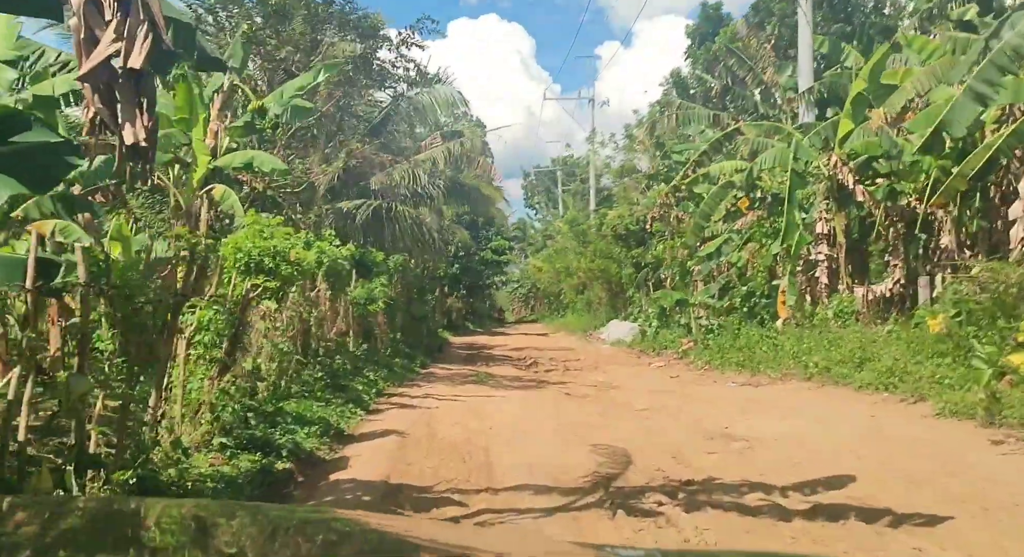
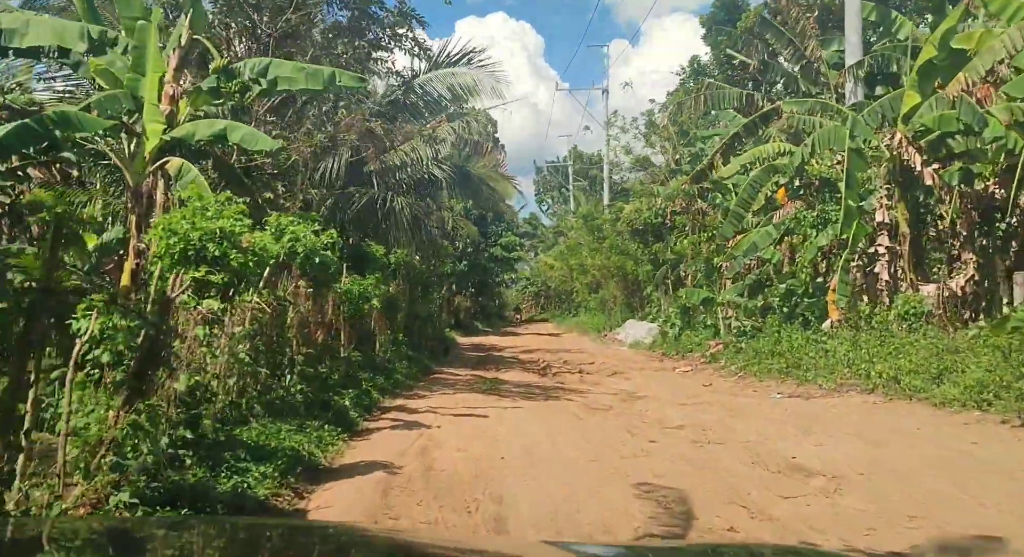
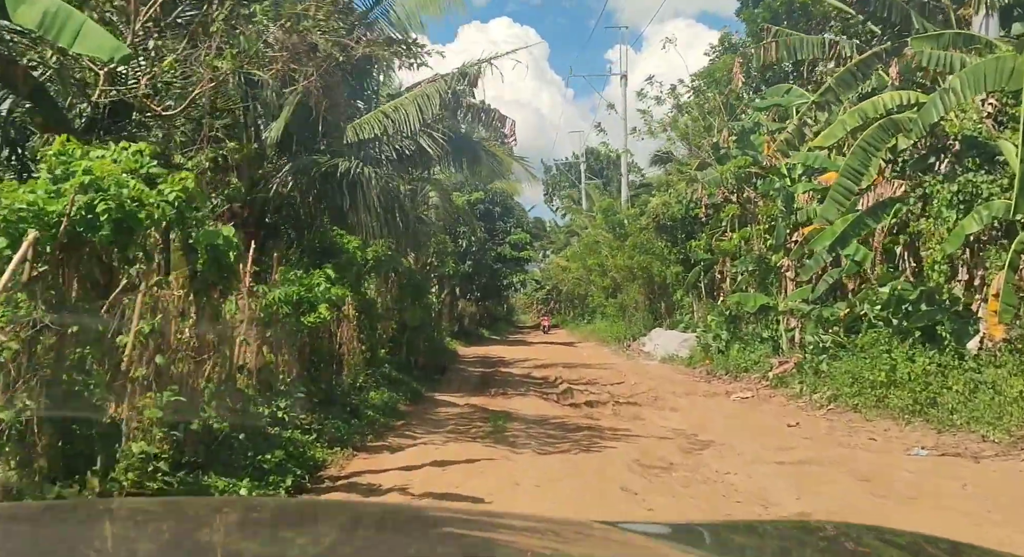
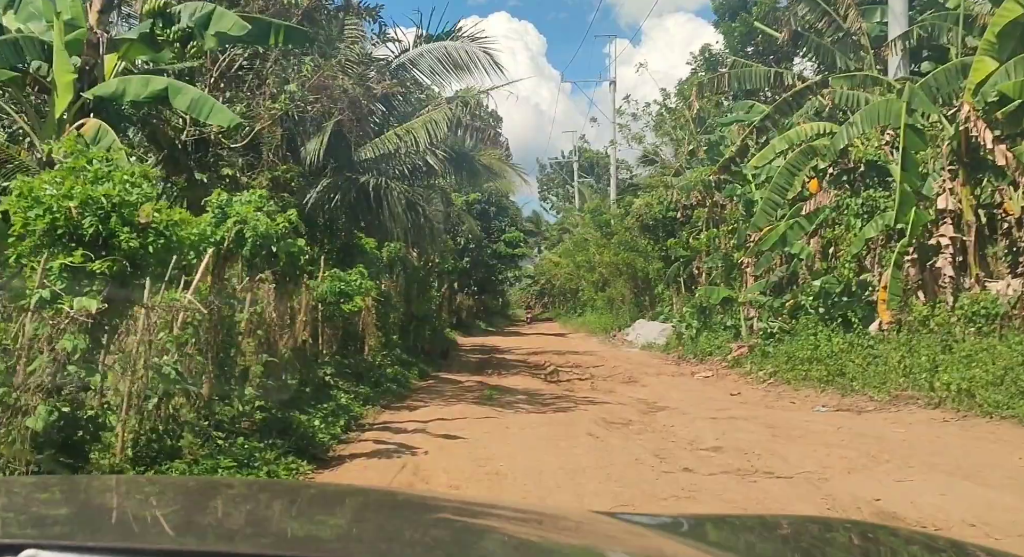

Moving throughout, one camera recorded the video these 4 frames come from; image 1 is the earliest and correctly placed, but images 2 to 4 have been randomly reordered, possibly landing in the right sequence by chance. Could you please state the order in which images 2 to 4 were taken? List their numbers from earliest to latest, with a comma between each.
2, 4, 3
